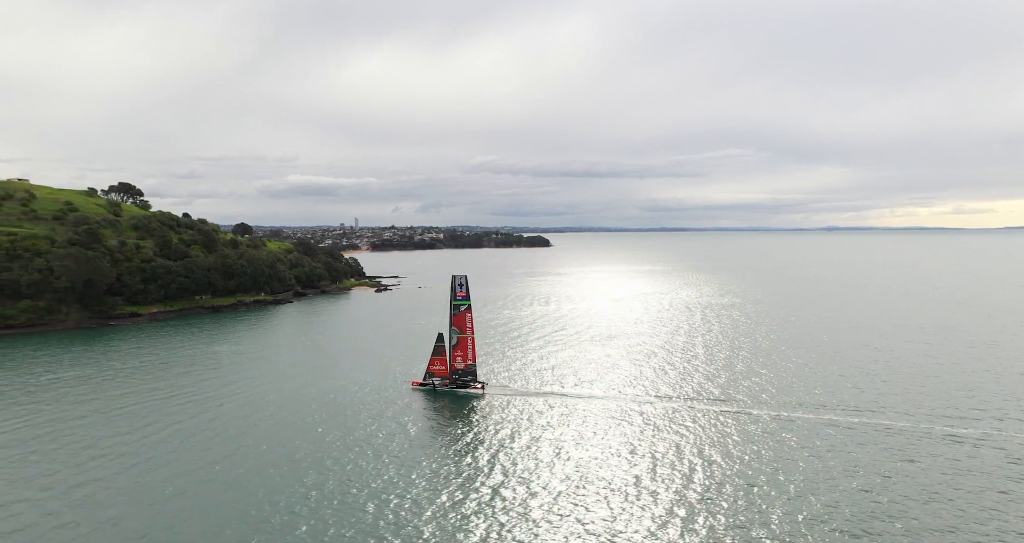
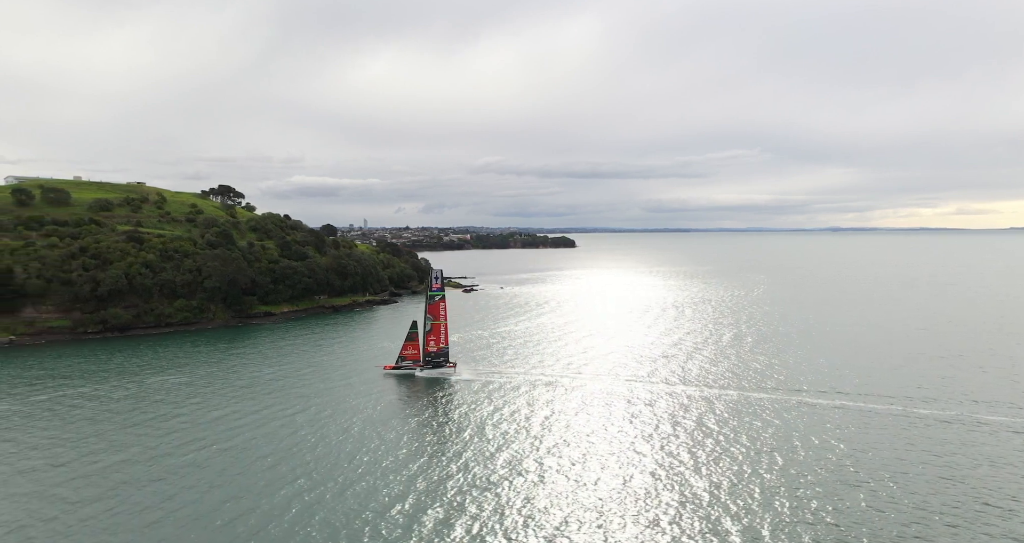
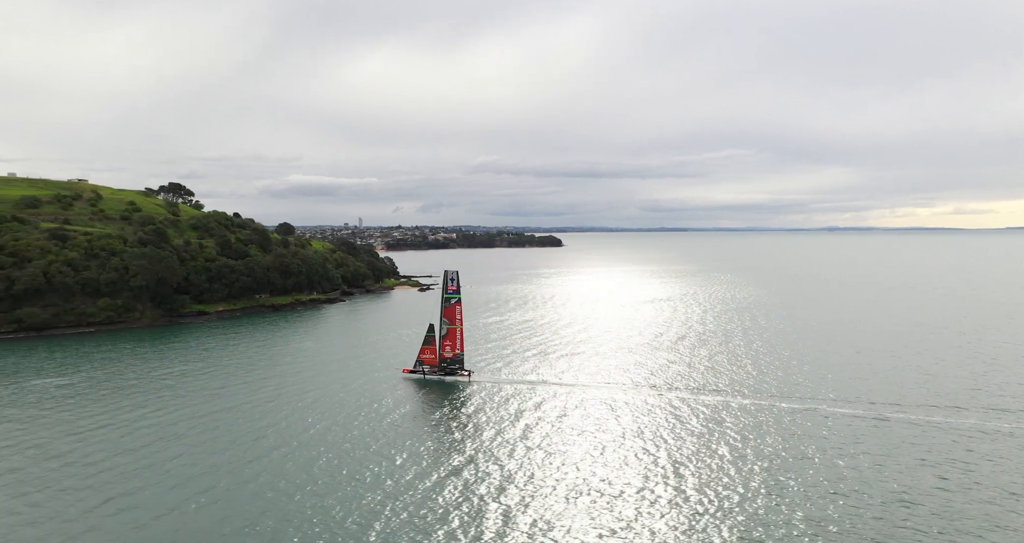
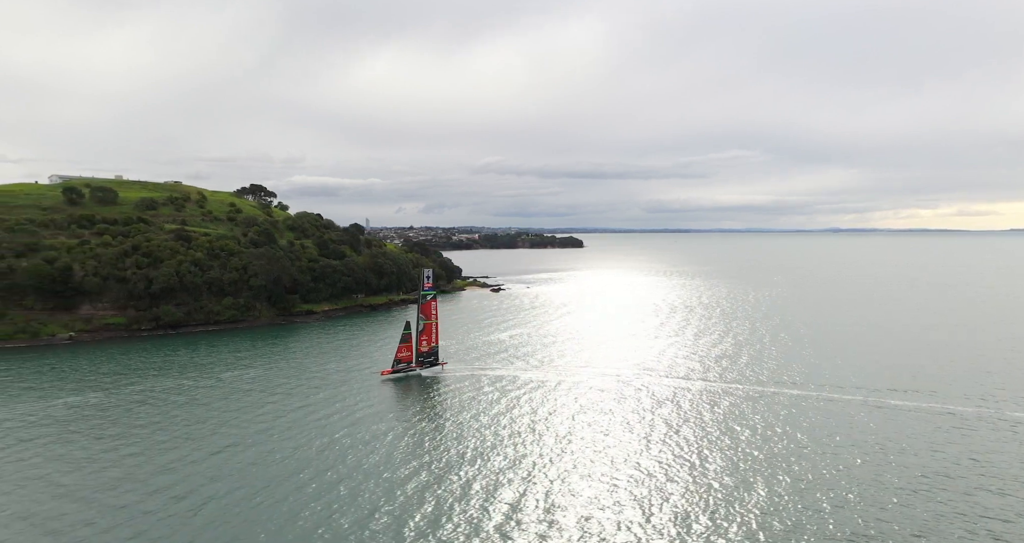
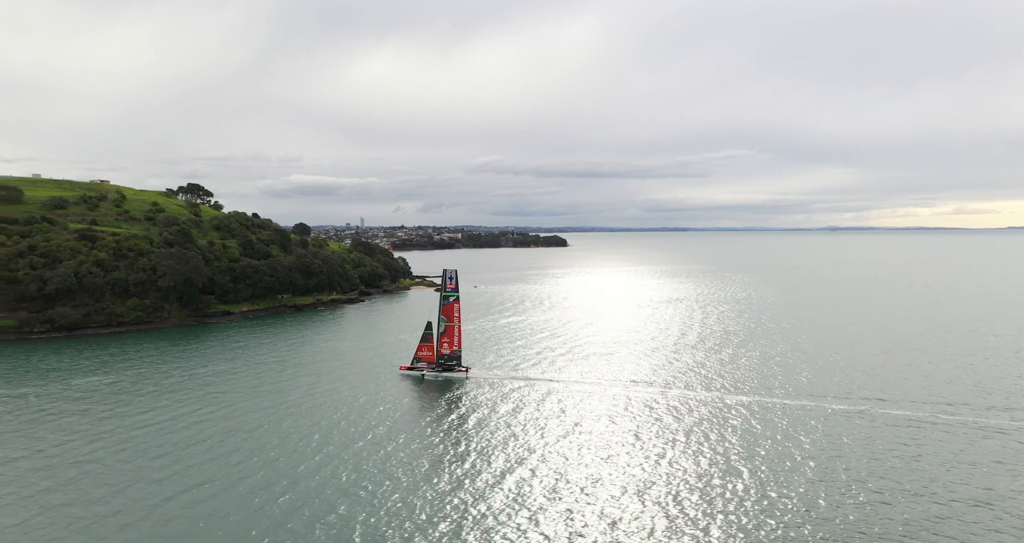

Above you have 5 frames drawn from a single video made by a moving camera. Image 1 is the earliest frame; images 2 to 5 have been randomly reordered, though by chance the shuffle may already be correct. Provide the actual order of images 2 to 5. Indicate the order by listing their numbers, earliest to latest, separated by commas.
3, 5, 2, 4
